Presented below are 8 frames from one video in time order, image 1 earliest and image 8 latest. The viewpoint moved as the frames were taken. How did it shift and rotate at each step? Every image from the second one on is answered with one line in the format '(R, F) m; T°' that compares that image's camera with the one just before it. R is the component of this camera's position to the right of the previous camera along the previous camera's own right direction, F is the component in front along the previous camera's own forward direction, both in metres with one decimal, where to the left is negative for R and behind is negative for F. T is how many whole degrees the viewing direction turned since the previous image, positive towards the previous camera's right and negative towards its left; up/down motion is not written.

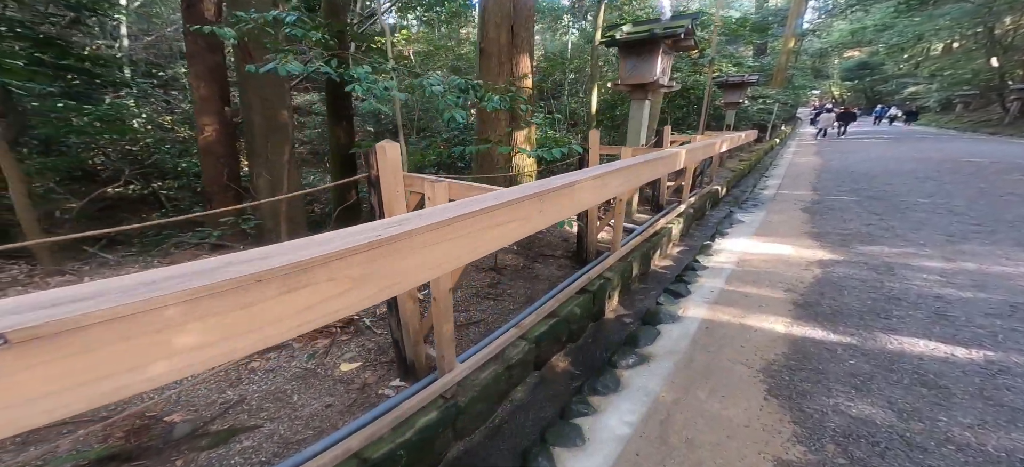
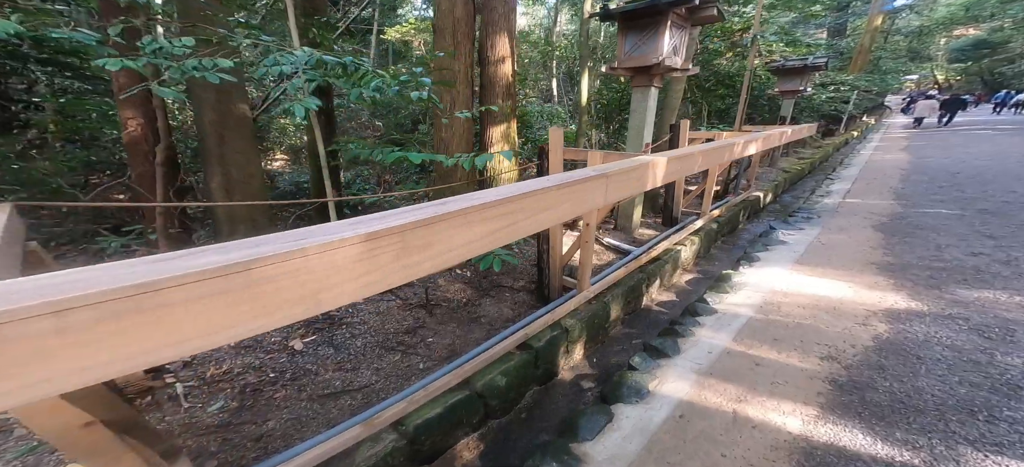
(+0.7, +0.7) m; -7°
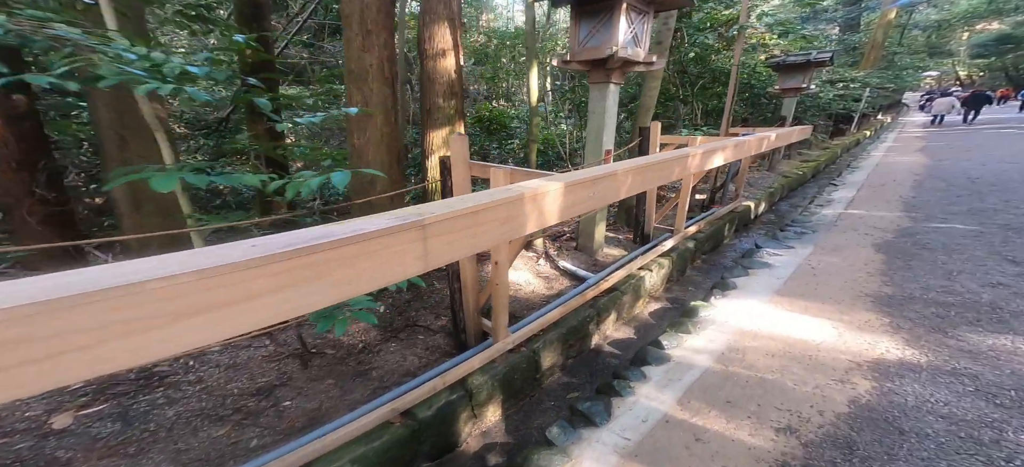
(+0.5, +0.4) m; -1°
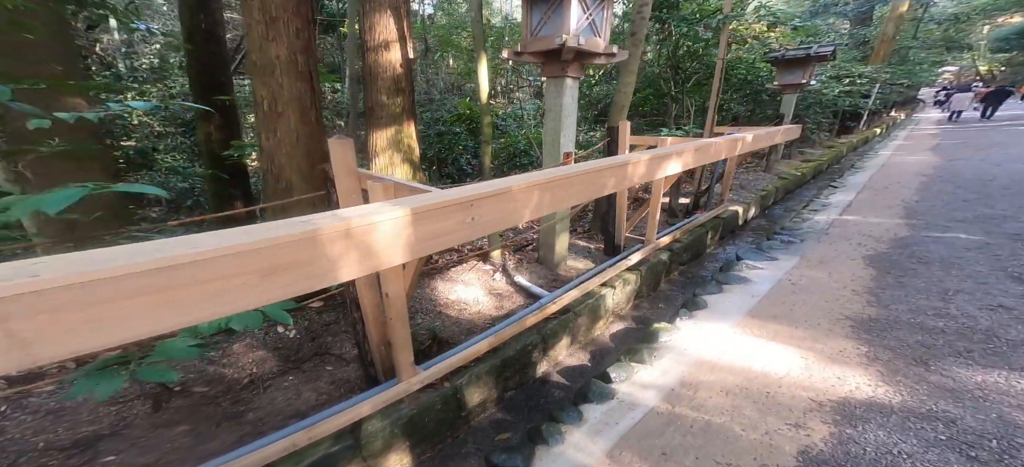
(+0.4, +0.3) m; -1°
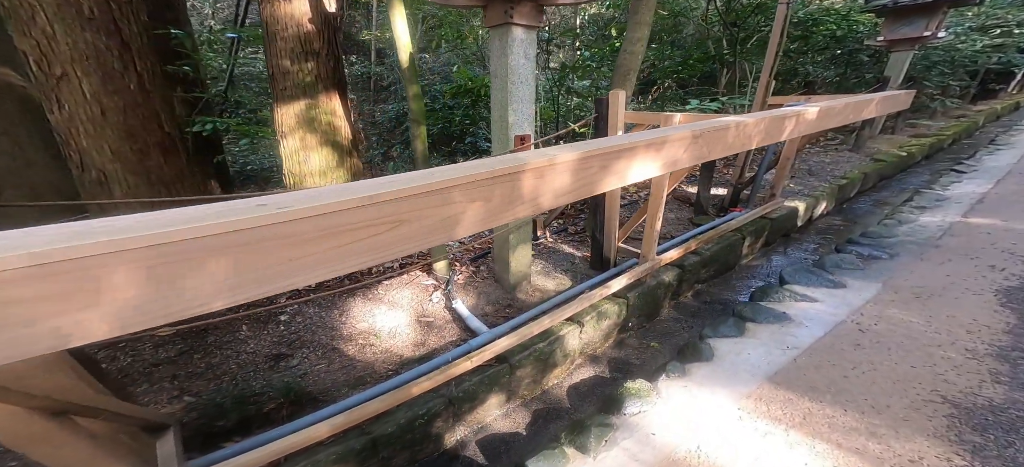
(+0.7, +0.8) m; -9°
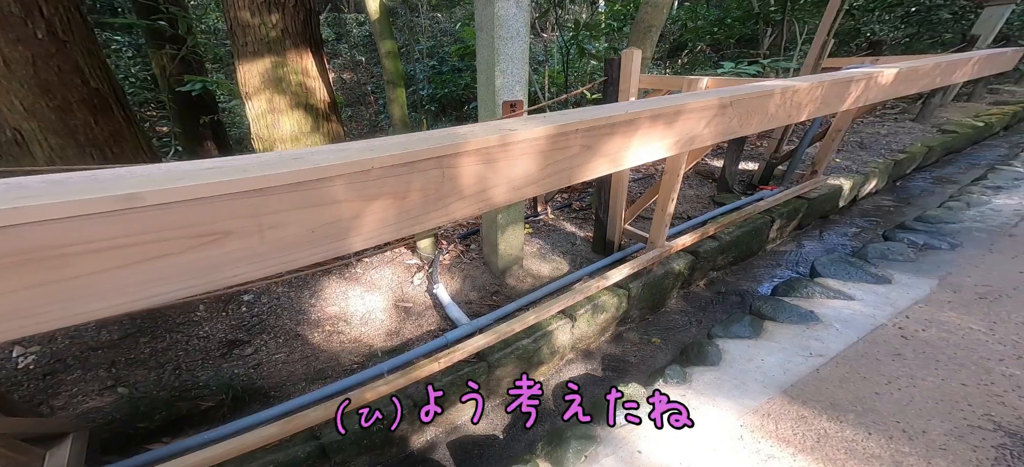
(+0.2, +0.3) m; -3°
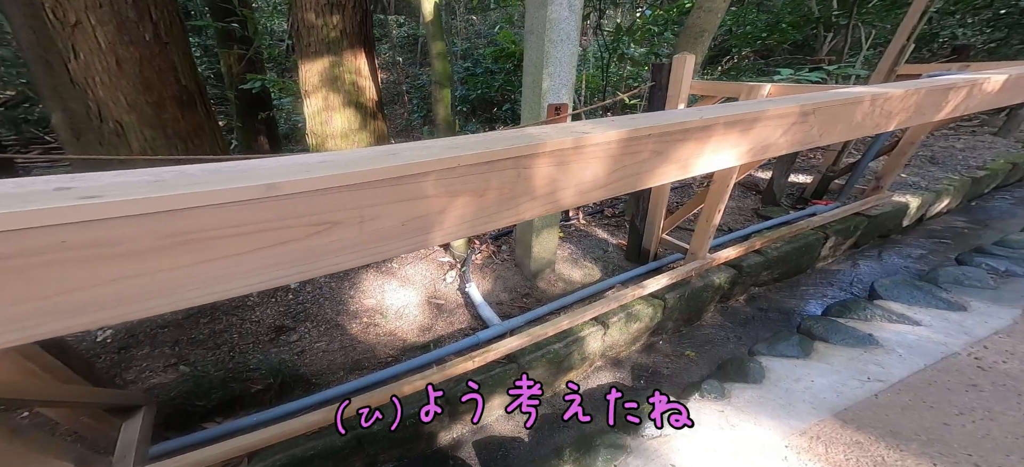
(-0.1, 0.0) m; -3°
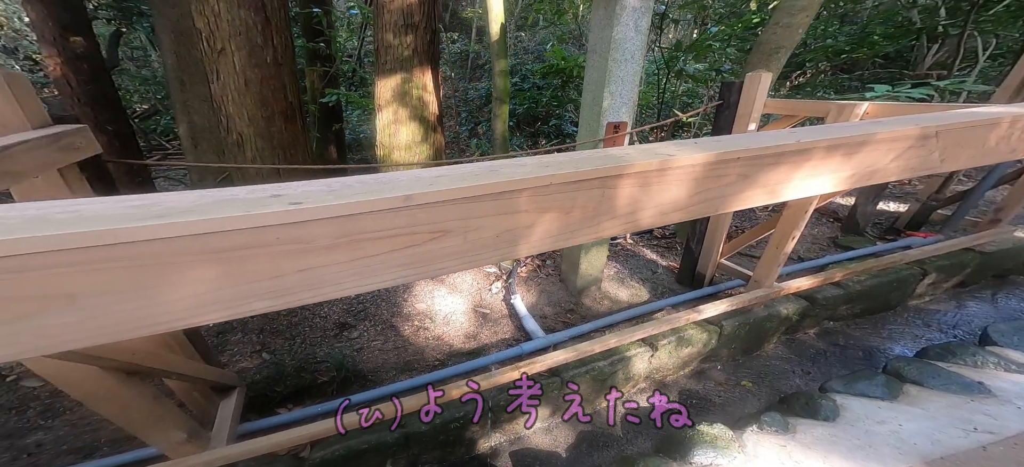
(-0.1, 0.0) m; -5°
